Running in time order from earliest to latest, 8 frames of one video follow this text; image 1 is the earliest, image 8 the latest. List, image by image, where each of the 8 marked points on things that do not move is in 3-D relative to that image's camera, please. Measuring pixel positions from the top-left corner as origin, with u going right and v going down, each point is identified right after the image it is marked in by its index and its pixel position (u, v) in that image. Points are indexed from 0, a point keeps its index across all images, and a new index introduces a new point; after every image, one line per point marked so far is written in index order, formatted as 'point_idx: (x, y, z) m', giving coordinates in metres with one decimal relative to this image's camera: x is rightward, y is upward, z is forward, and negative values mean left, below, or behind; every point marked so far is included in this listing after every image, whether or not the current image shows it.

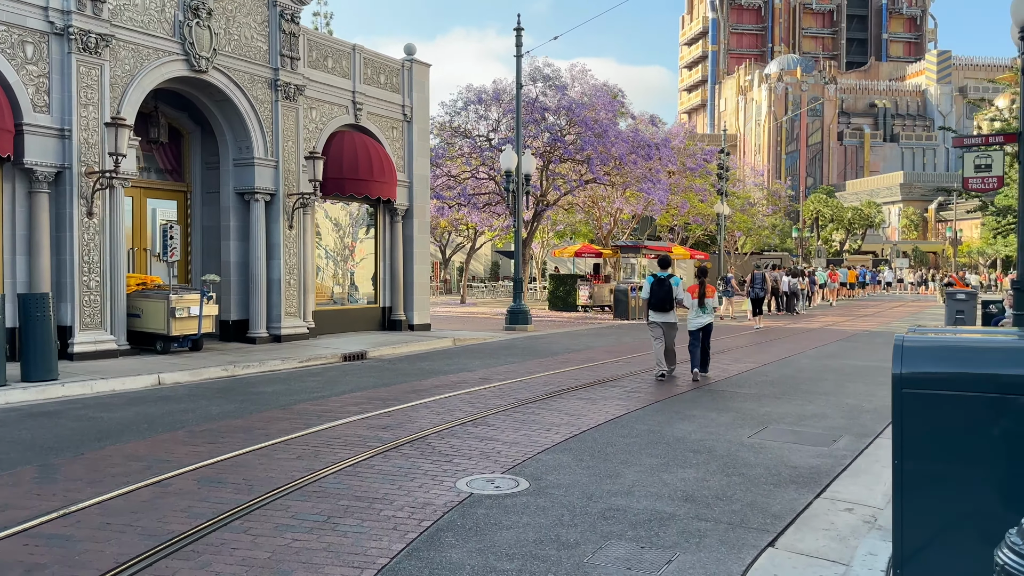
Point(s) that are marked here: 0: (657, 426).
0: (+1.4, -1.3, +7.8) m
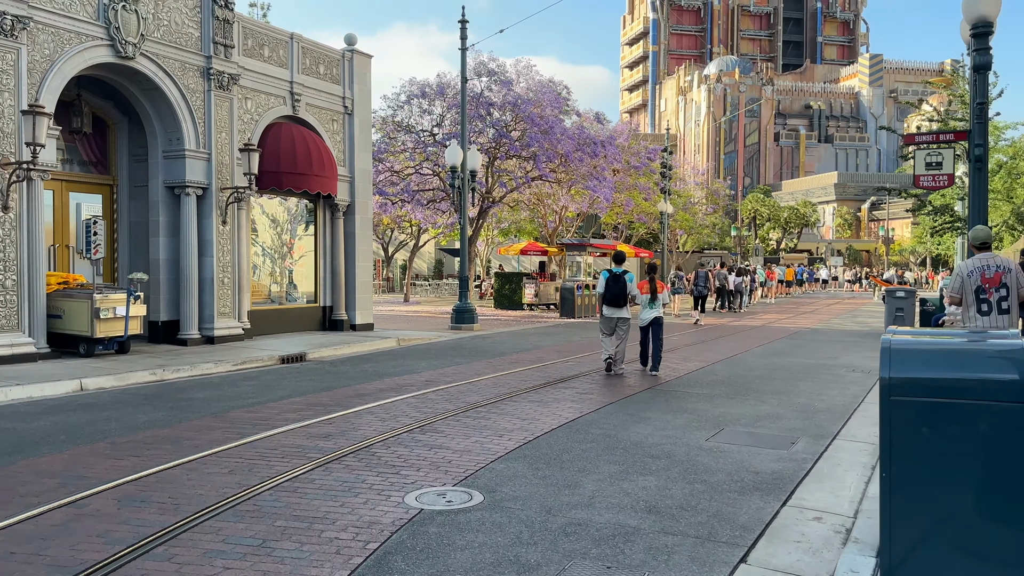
0: (+0.9, -1.3, +7.5) m
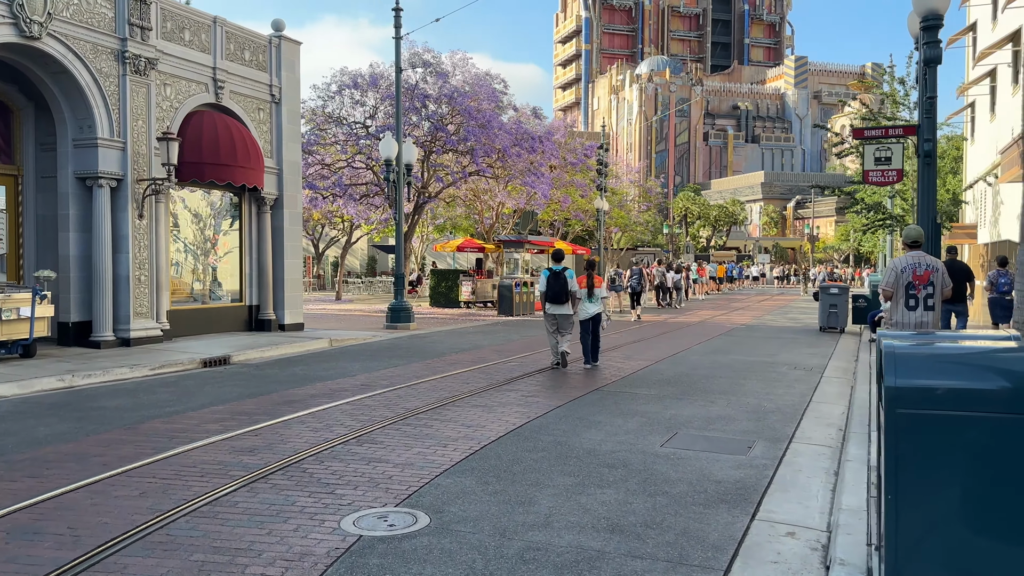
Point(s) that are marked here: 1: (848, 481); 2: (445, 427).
0: (+0.4, -1.3, +7.0) m
1: (+2.2, -1.3, +5.4) m
2: (-0.6, -1.3, +7.4) m
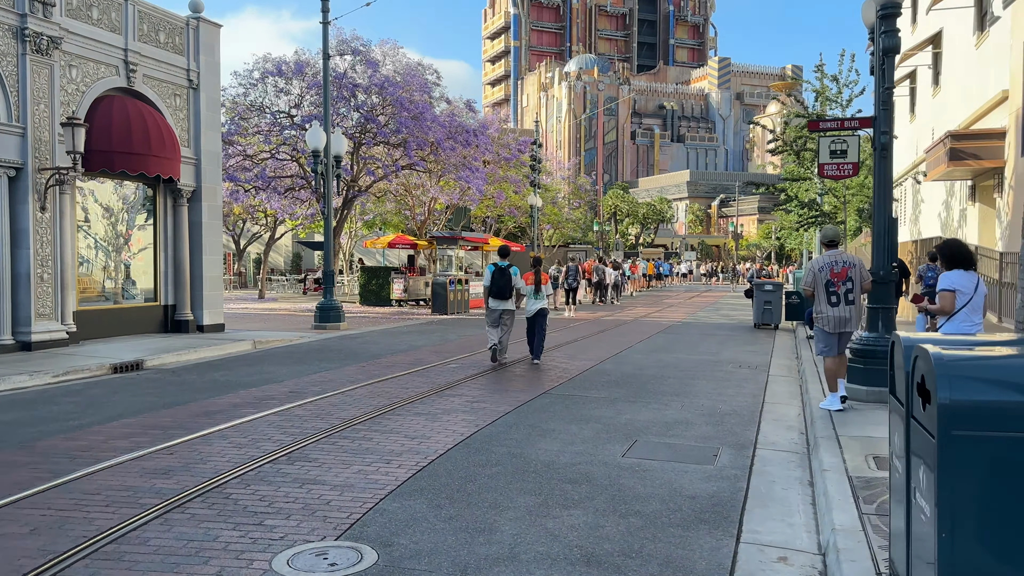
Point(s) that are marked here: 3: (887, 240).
0: (0.0, -1.3, +6.5) m
1: (+2.0, -1.3, +5.0) m
2: (-1.0, -1.3, +6.7) m
3: (+3.9, +0.5, +8.4) m
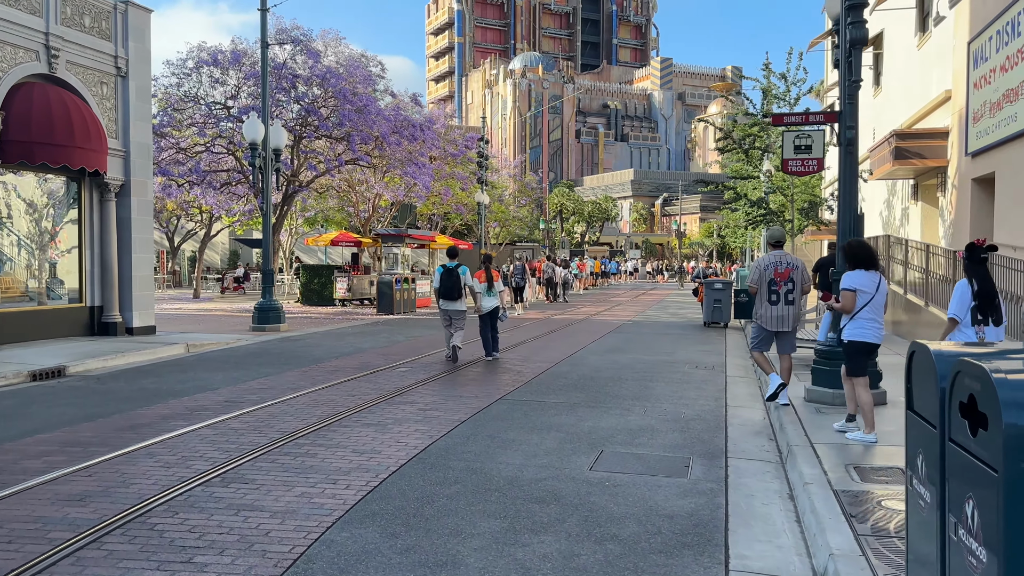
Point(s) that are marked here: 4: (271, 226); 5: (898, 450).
0: (-0.3, -1.3, +6.0) m
1: (+1.8, -1.3, +4.6) m
2: (-1.4, -1.3, +6.2) m
3: (+3.4, +0.5, +8.2) m
4: (-5.8, +1.5, +19.4) m
5: (+2.9, -1.2, +6.1) m
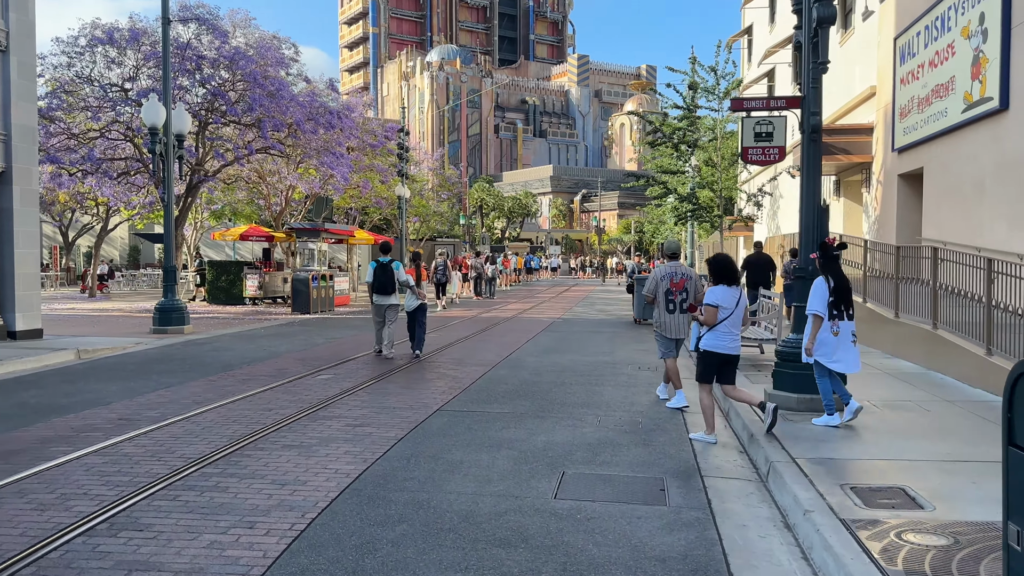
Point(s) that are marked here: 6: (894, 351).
0: (-0.6, -1.3, +5.1) m
1: (+1.6, -1.3, +4.0) m
2: (-1.7, -1.3, +5.2) m
3: (+2.9, +0.5, +7.6) m
4: (-7.4, +1.5, +17.8) m
5: (+2.6, -1.2, +5.6) m
6: (+5.6, -0.9, +11.8) m
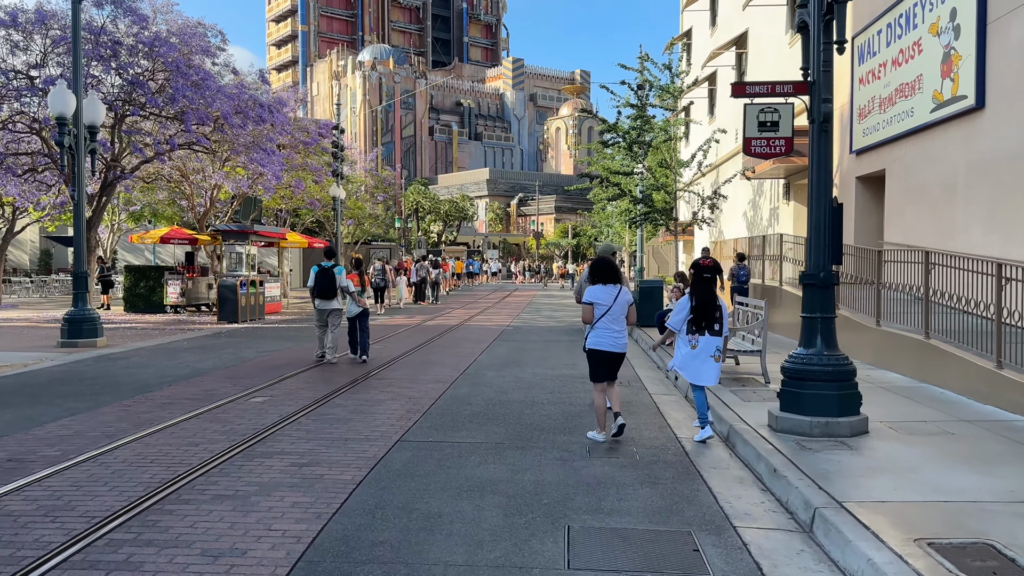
0: (-0.6, -1.4, +4.0) m
1: (+1.7, -1.3, +3.0) m
2: (-1.7, -1.3, +4.0) m
3: (+2.7, +0.5, +6.8) m
4: (-8.5, +1.4, +16.1) m
5: (+2.5, -1.3, +4.7) m
6: (+5.0, -1.0, +11.2) m
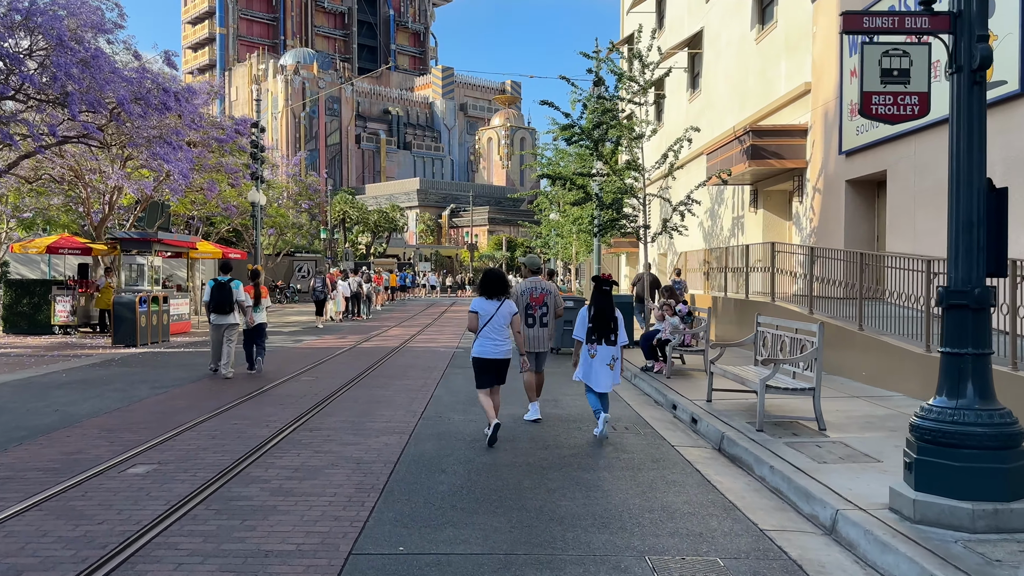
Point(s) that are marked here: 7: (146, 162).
0: (-0.2, -1.5, +1.6) m
1: (+2.1, -1.4, +0.8) m
2: (-1.3, -1.4, +1.4) m
3: (+2.7, +0.3, +4.7) m
4: (-9.2, +1.0, +12.9) m
5: (+2.8, -1.4, +2.6) m
6: (+4.7, -1.2, +9.2) m
7: (-9.0, +3.0, +19.7) m
